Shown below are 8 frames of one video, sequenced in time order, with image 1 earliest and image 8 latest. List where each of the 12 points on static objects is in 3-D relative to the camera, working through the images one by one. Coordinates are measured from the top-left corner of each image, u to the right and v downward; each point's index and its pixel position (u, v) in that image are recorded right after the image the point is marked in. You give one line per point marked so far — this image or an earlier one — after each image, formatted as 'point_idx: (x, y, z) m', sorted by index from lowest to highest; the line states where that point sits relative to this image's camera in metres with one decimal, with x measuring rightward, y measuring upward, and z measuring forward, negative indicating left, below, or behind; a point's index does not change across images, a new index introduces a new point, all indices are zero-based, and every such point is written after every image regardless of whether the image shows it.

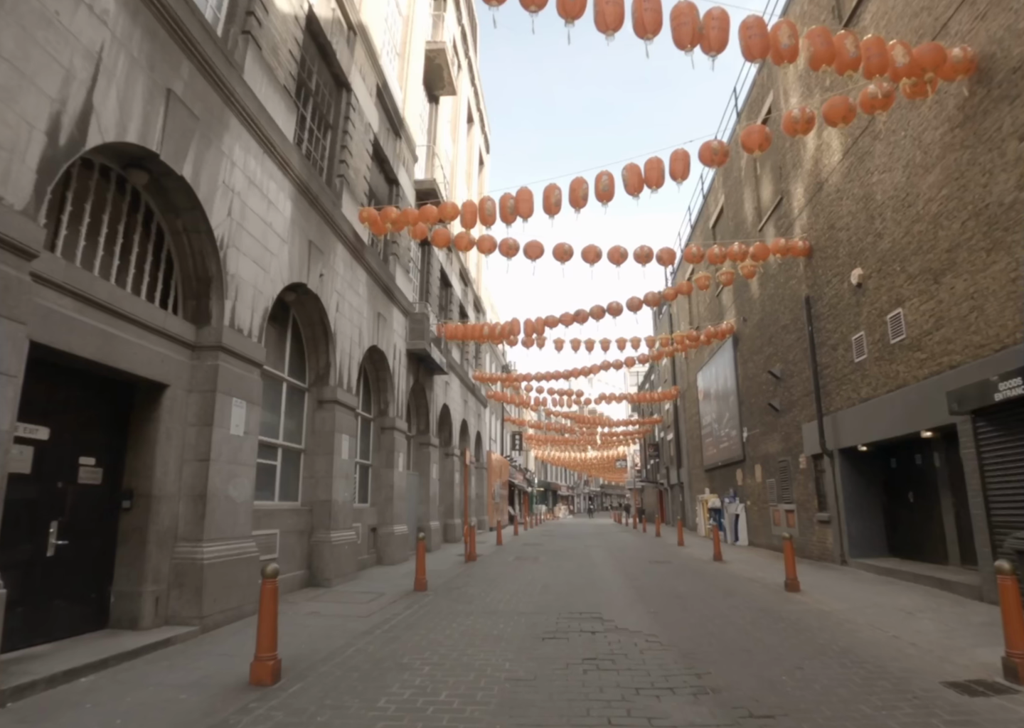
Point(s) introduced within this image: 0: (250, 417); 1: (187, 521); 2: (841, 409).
0: (-3.8, -0.8, +9.1) m
1: (-4.1, -2.0, +8.0) m
2: (+7.0, -1.0, +13.7) m
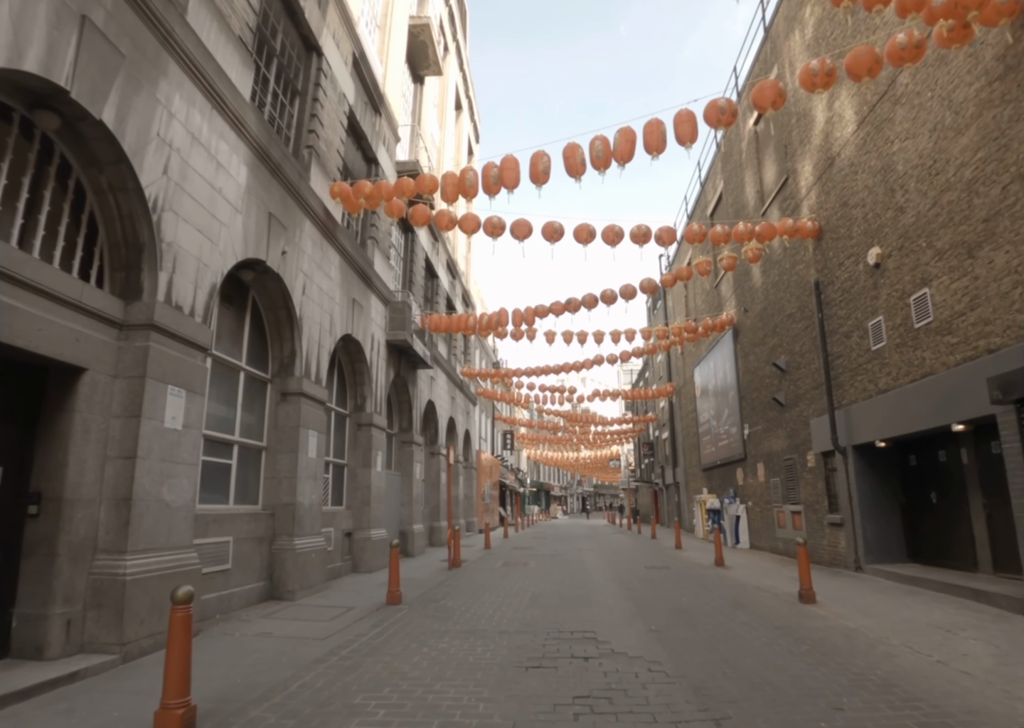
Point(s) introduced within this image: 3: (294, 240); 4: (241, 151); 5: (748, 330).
0: (-4.0, -0.5, +7.9) m
1: (-4.3, -1.7, +6.8) m
2: (+6.8, -0.8, +12.6) m
3: (-3.8, +2.2, +11.1) m
4: (-4.1, +3.2, +9.5) m
5: (+7.1, +1.0, +19.3) m
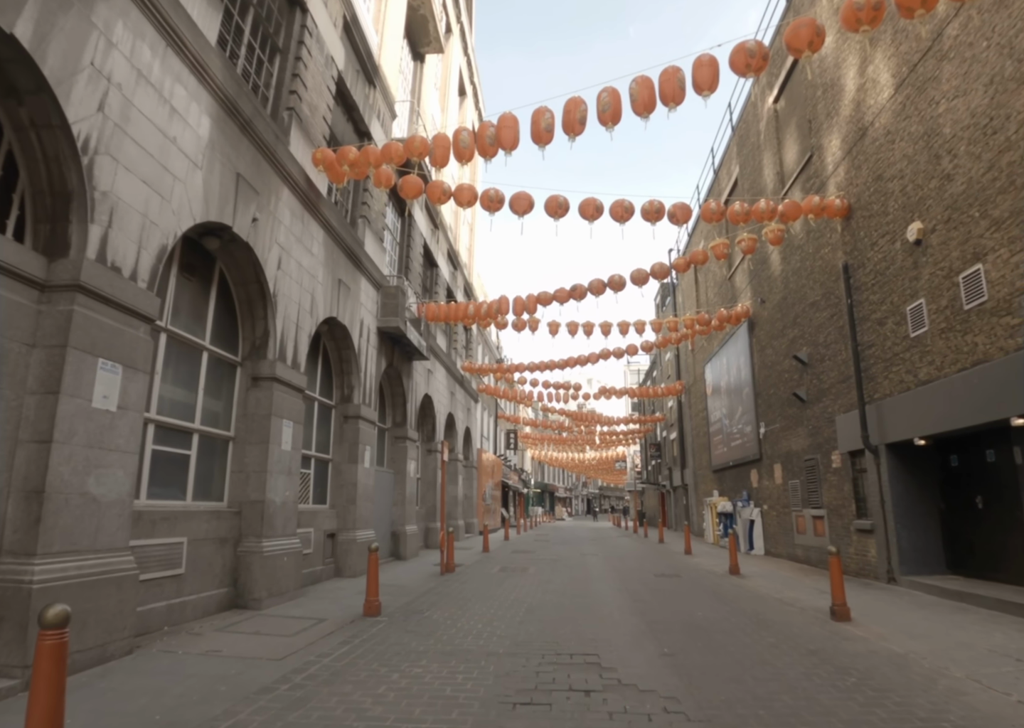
0: (-4.1, -0.2, +6.8) m
1: (-4.4, -1.4, +5.6) m
2: (+6.7, -0.6, +11.4) m
3: (-3.8, +2.5, +10.0) m
4: (-4.1, +3.5, +8.4) m
5: (+7.2, +1.2, +18.1) m
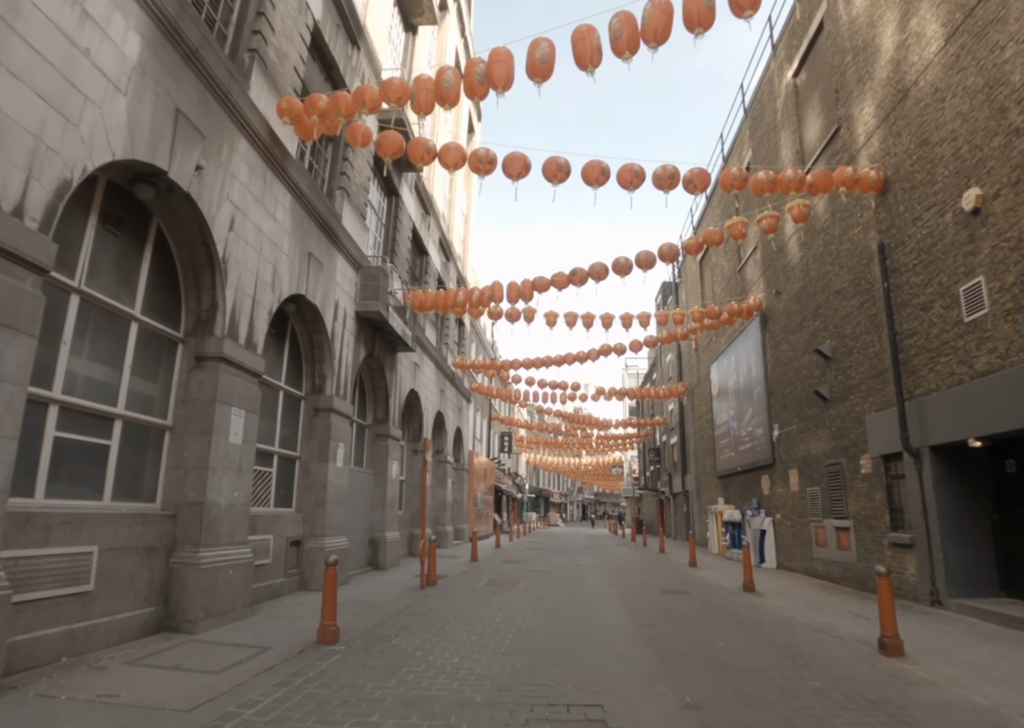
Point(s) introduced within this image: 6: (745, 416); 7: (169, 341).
0: (-4.2, +0.1, +5.3) m
1: (-4.5, -1.1, +4.1) m
2: (+6.6, -0.4, +9.9) m
3: (-3.9, +2.8, +8.5) m
4: (-4.2, +3.8, +7.0) m
5: (+7.0, +1.3, +16.6) m
6: (+7.2, -1.6, +19.6) m
7: (-4.5, +0.3, +8.4) m
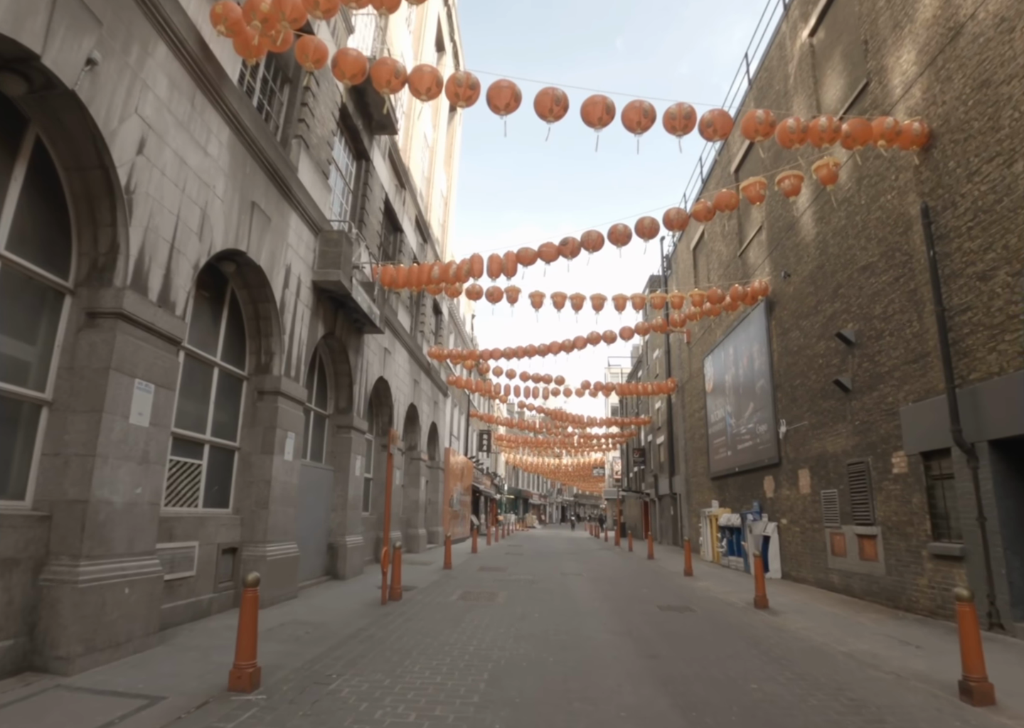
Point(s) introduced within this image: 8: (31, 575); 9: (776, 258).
0: (-4.3, +0.5, +3.4) m
1: (-4.6, -0.6, +2.2) m
2: (+6.3, -0.2, +8.4) m
3: (-4.1, +3.2, +6.6) m
4: (-4.2, +4.3, +5.1) m
5: (+6.6, +1.5, +15.1) m
6: (+6.6, -1.4, +18.1) m
7: (-4.7, +0.7, +6.5) m
8: (-4.4, -1.9, +5.9) m
9: (+6.6, +2.7, +16.0) m
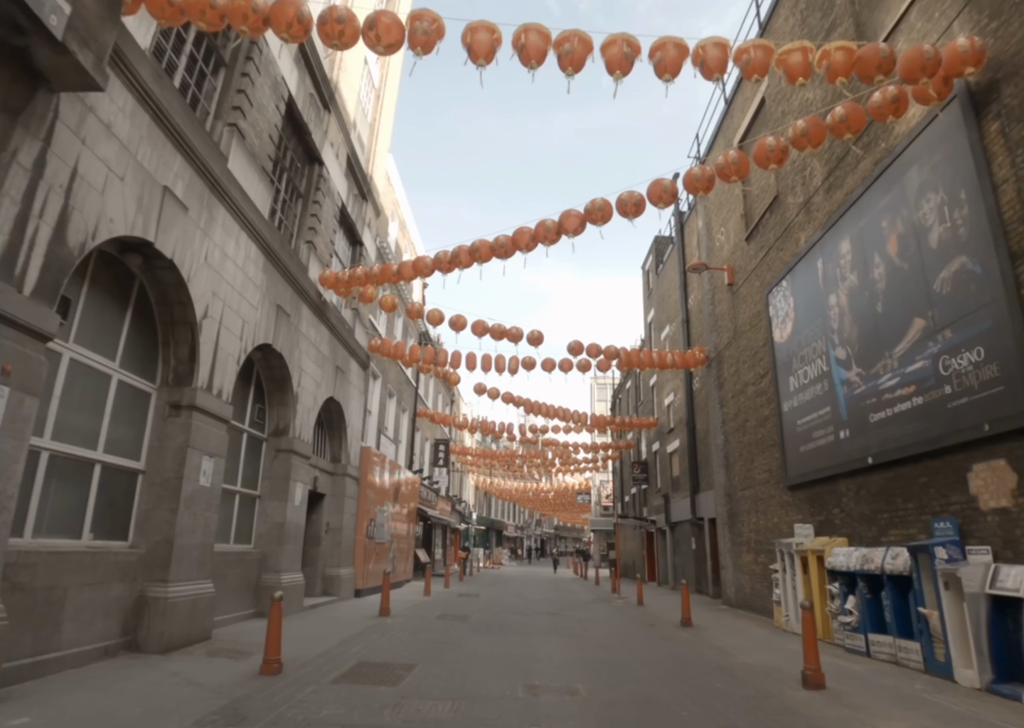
0: (-4.7, +0.7, +2.1) m
1: (-5.0, -0.4, +0.9) m
2: (+5.7, -0.3, +7.4) m
3: (-4.6, +3.2, +5.5) m
4: (-4.7, +4.4, +4.0) m
5: (+5.7, +1.0, +14.2) m
6: (+5.6, -2.0, +17.1) m
7: (-5.2, +0.8, +5.2) m
8: (-5.0, -1.8, +4.5) m
9: (+5.7, +2.2, +15.1) m
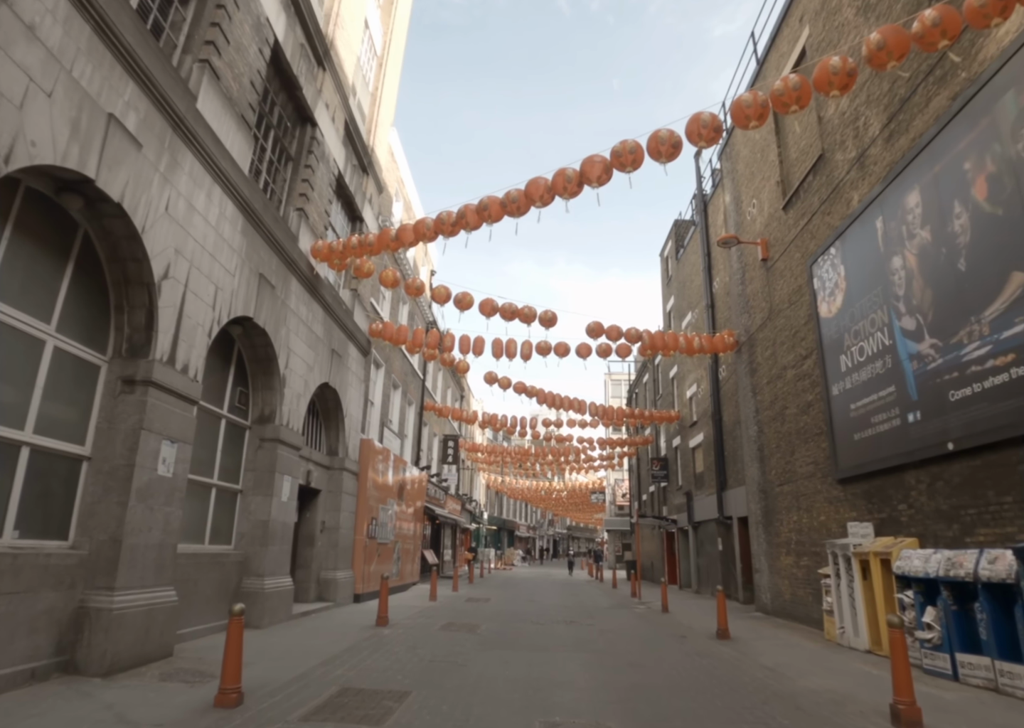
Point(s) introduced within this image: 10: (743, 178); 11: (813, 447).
0: (-4.7, +1.1, +0.7) m
1: (-5.0, 0.0, -0.5) m
2: (+5.8, +0.1, +5.9) m
3: (-4.5, +3.6, +4.1) m
4: (-4.6, +4.8, +2.6) m
5: (+6.0, +1.5, +12.7) m
6: (+6.0, -1.6, +15.5) m
7: (-5.1, +1.2, +3.8) m
8: (-4.9, -1.5, +3.1) m
9: (+6.0, +2.6, +13.6) m
10: (+6.4, +5.1, +17.6) m
11: (+5.9, -1.6, +12.6) m
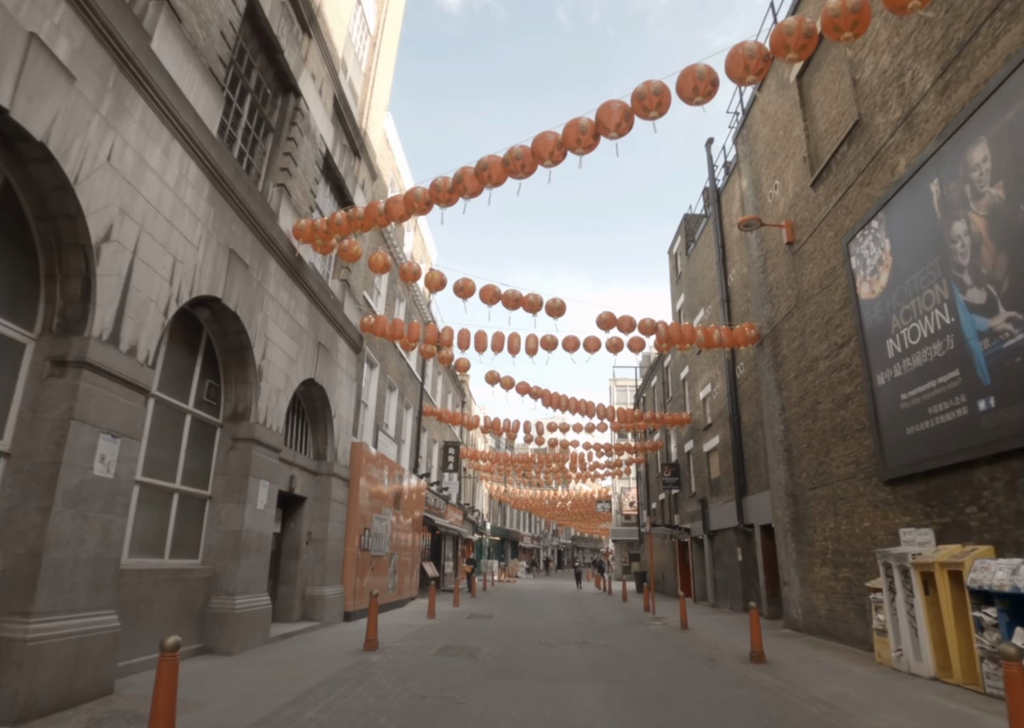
0: (-4.6, +1.5, -0.5) m
1: (-4.9, +0.4, -1.8) m
2: (+5.9, +0.5, +4.6) m
3: (-4.5, +3.9, +2.9) m
4: (-4.6, +5.1, +1.4) m
5: (+6.0, +1.7, +11.4) m
6: (+6.1, -1.4, +14.2) m
7: (-5.1, +1.5, +2.6) m
8: (-4.8, -1.2, +1.8) m
9: (+6.1, +2.8, +12.3) m
10: (+6.4, +5.3, +16.4) m
11: (+6.0, -1.4, +11.3) m
